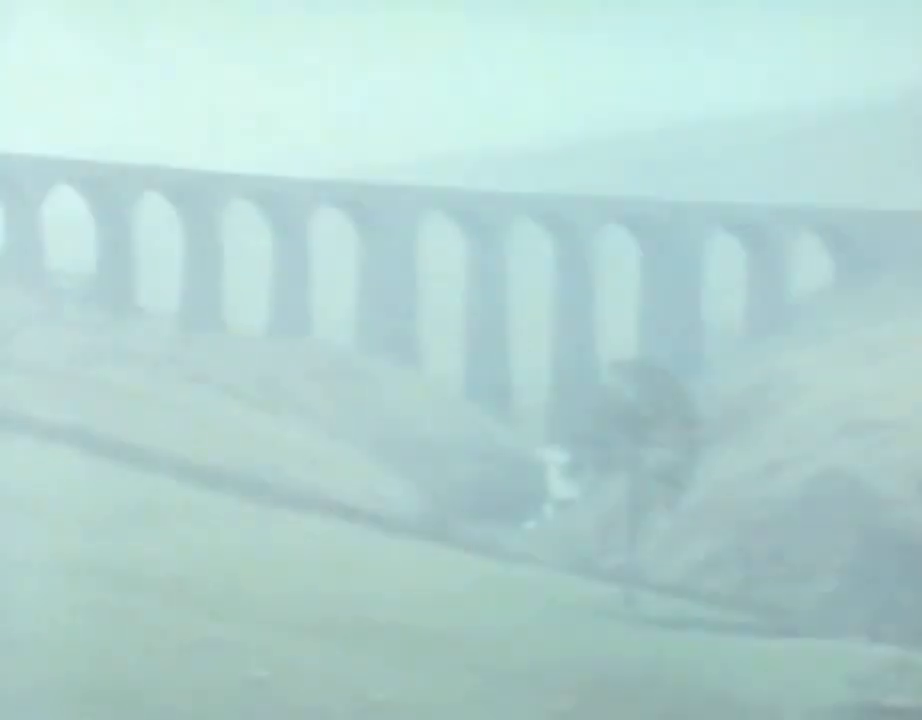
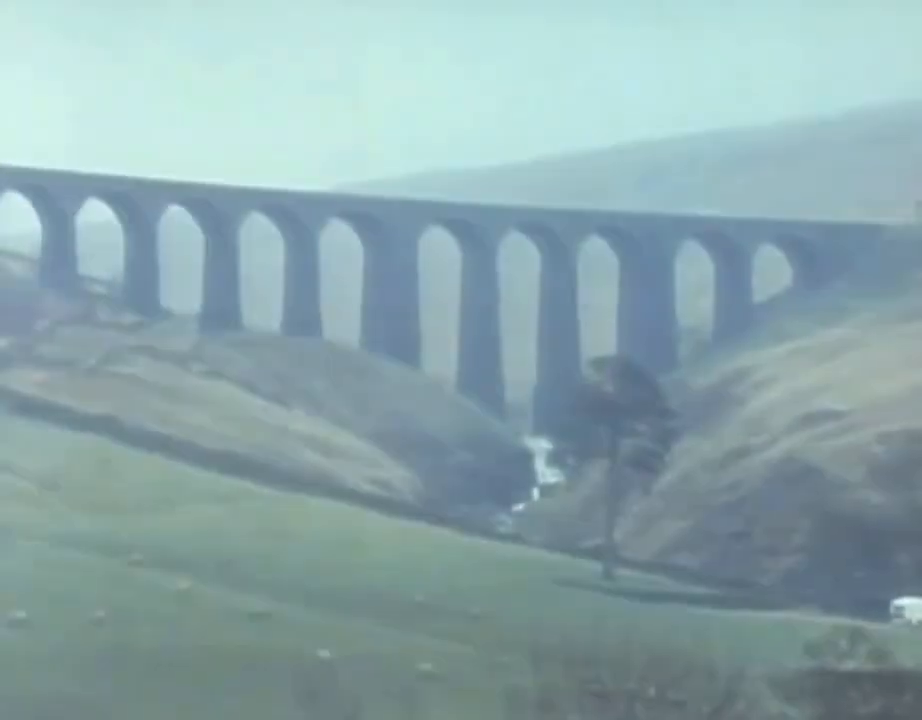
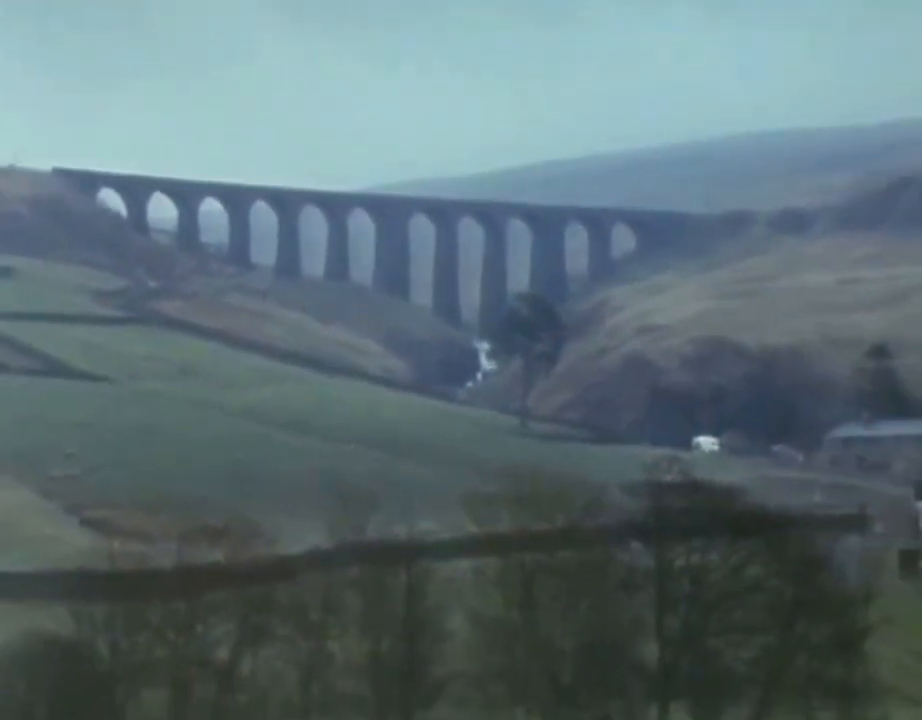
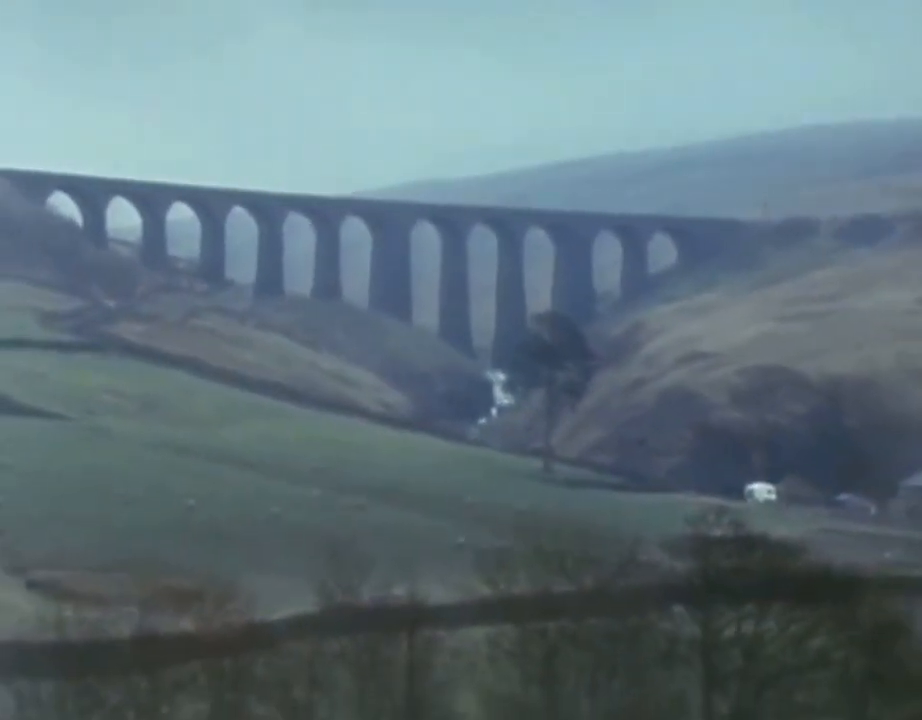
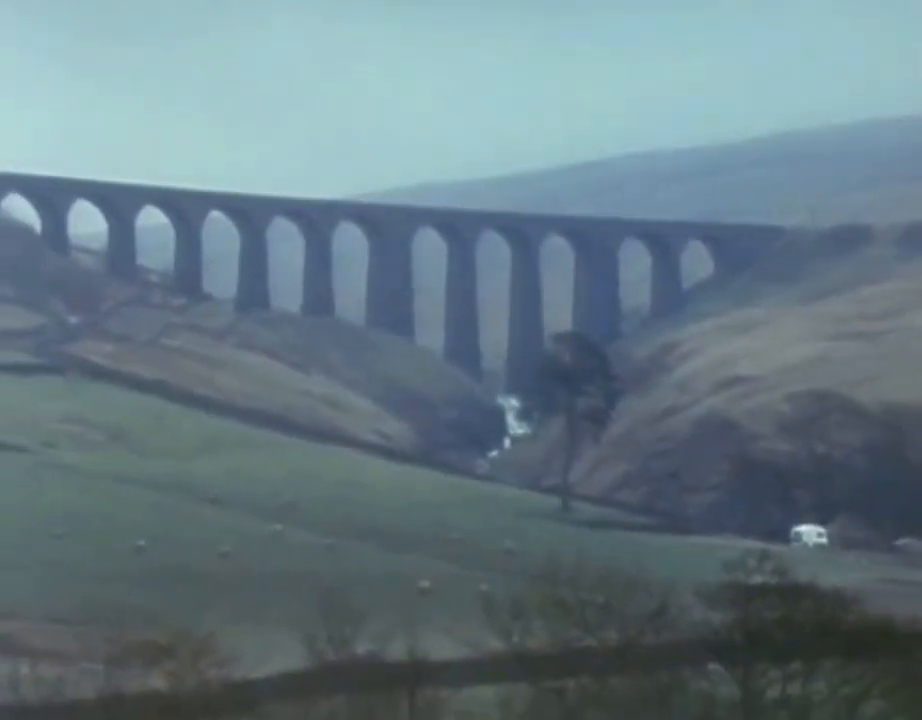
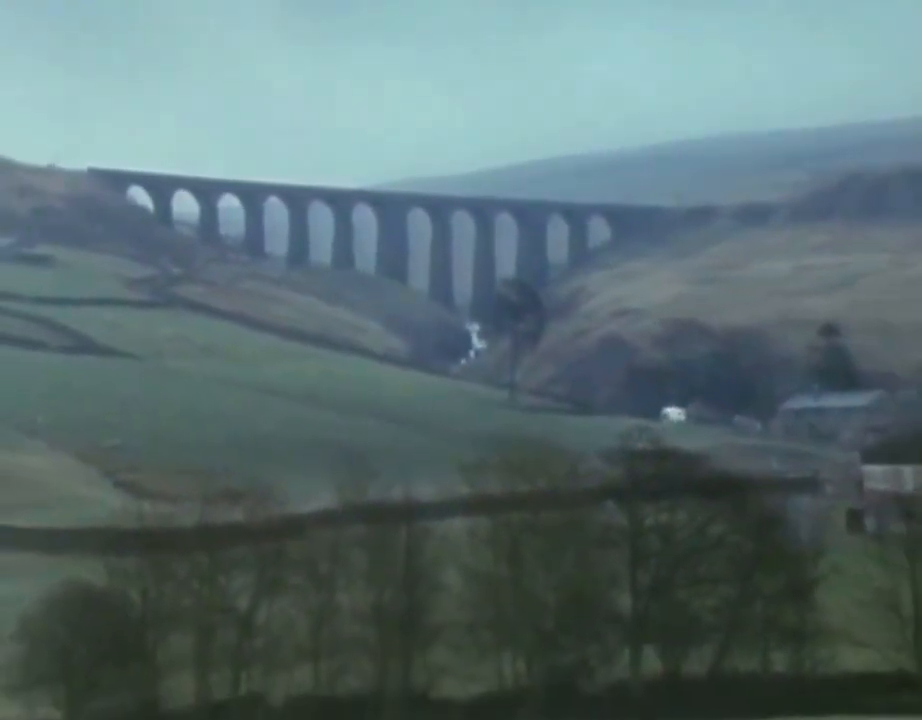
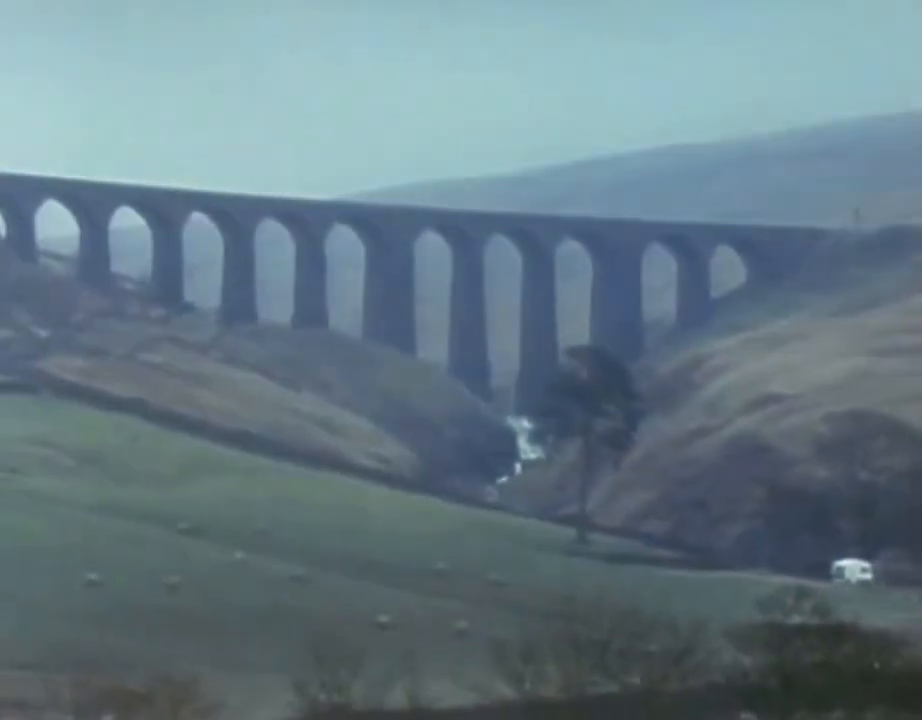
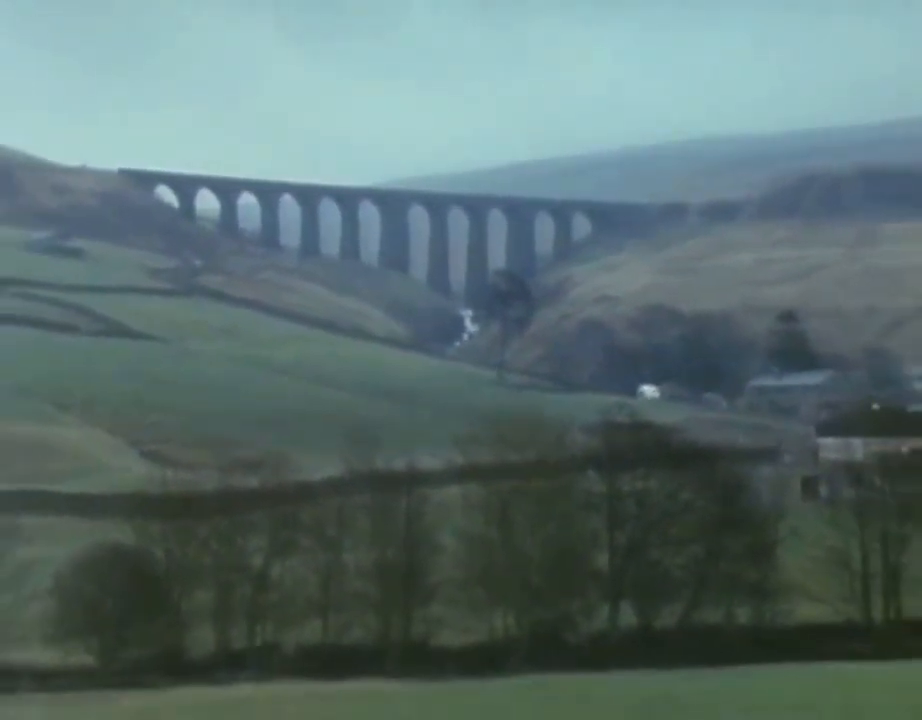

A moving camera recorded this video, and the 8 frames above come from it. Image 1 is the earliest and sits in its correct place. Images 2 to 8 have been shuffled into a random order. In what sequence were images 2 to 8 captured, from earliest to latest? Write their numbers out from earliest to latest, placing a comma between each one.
2, 7, 5, 4, 3, 6, 8
